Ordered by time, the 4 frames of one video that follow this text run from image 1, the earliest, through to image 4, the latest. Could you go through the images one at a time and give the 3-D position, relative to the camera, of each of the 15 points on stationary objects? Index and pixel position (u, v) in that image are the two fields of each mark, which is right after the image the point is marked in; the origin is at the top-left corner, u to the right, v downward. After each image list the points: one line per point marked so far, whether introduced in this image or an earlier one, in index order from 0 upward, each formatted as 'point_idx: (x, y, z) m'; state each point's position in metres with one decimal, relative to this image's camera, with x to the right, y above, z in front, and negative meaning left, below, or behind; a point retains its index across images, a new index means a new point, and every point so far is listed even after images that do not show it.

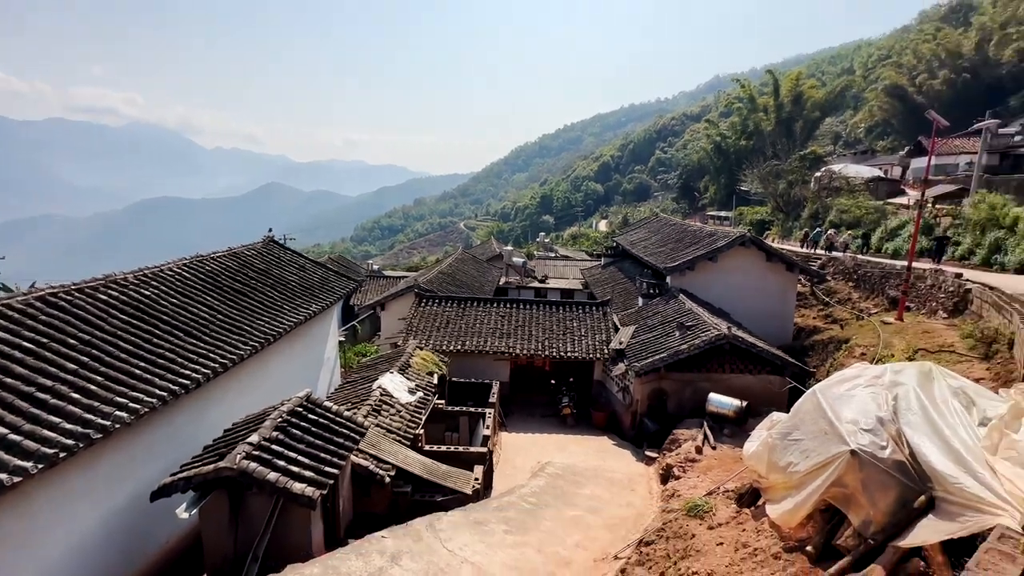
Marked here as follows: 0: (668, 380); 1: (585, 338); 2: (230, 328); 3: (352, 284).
0: (+4.1, -2.4, +12.4) m
1: (+2.4, -1.6, +15.1) m
2: (-5.6, -0.8, +9.3) m
3: (-4.8, +0.1, +14.3) m
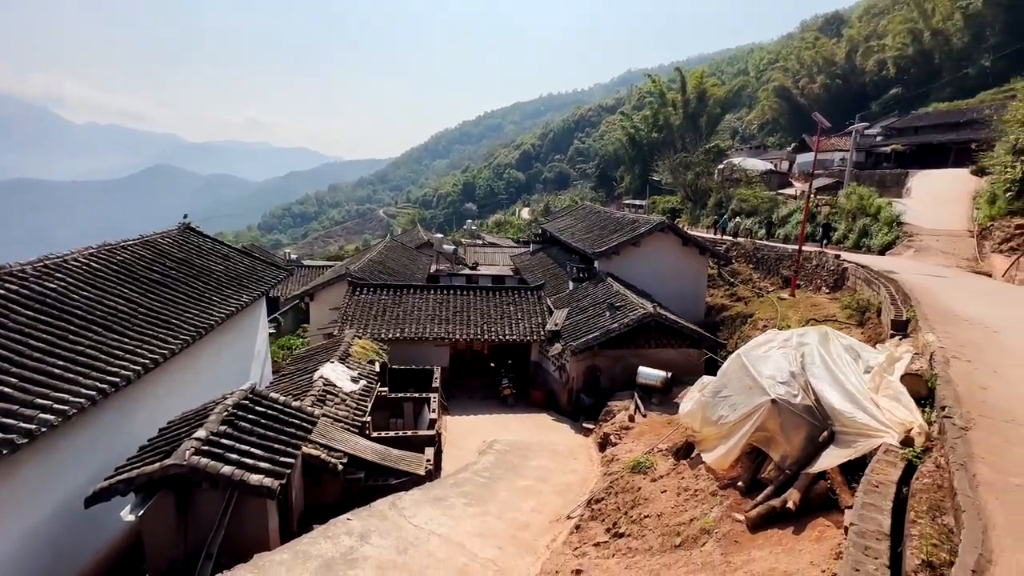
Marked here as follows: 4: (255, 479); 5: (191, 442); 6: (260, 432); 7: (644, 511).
0: (+2.5, -1.9, +13.3) m
1: (+0.3, -1.1, +15.7) m
2: (-6.6, -0.6, +8.7) m
3: (-6.7, +0.4, +13.7) m
4: (-3.4, -2.5, +6.2) m
5: (-4.3, -2.1, +6.3) m
6: (-3.8, -2.2, +7.1) m
7: (+1.6, -2.7, +5.6) m
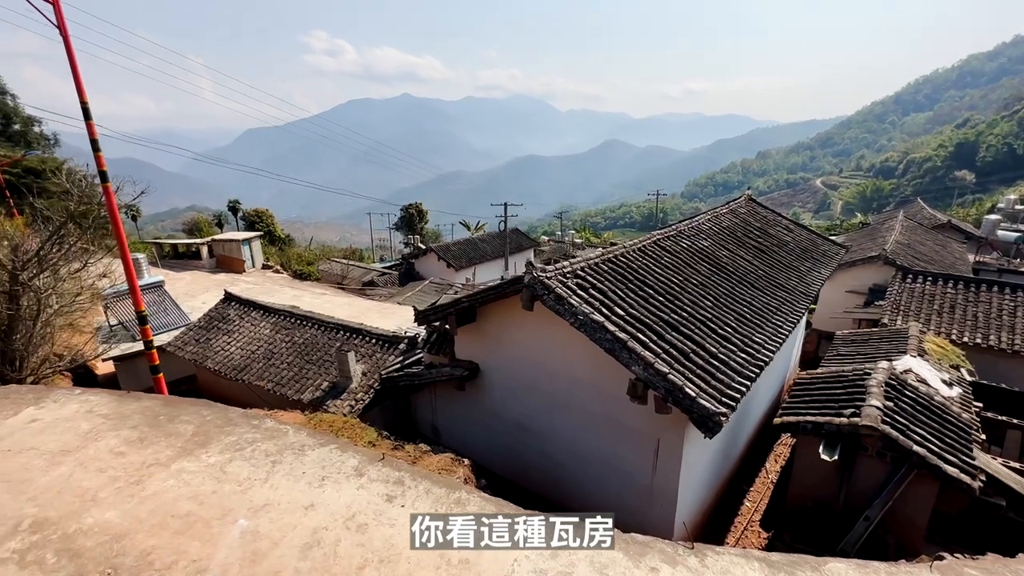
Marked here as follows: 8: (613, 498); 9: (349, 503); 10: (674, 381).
0: (+14.8, -2.8, +6.6) m
1: (+15.2, -1.6, +9.8) m
2: (+5.4, +0.1, +9.7) m
3: (+9.1, +1.1, +13.1) m
4: (+5.6, -2.3, +6.0) m
5: (+5.1, -1.7, +6.7) m
6: (+6.0, -1.9, +6.9) m
7: (+8.5, -3.3, +2.1) m
8: (+1.5, -3.2, +7.1) m
9: (-1.3, -1.8, +3.9) m
10: (+1.9, -1.1, +5.6) m
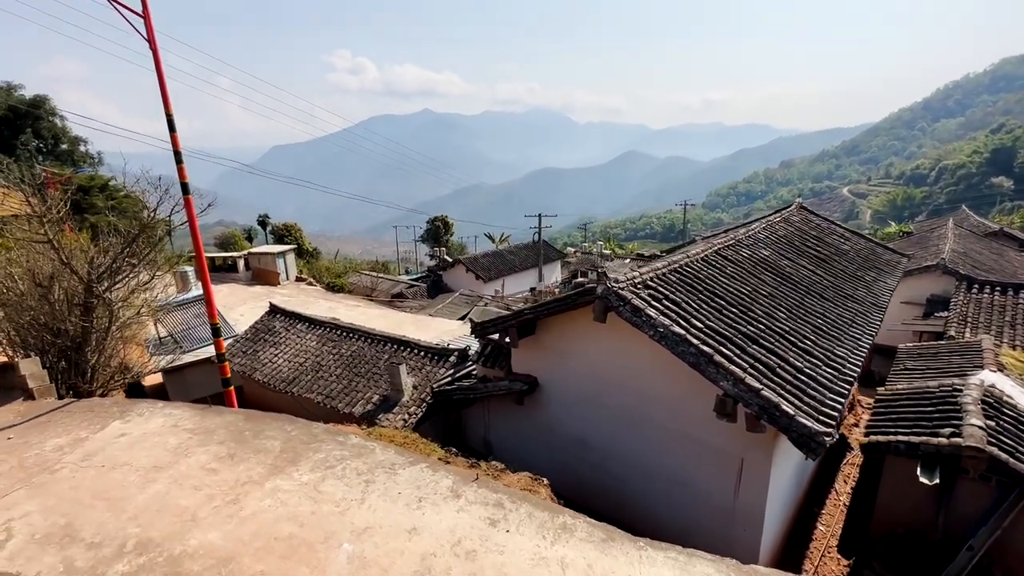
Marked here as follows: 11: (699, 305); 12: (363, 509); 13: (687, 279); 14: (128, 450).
0: (+15.8, -2.9, +5.7) m
1: (+16.3, -1.8, +8.9) m
2: (+6.5, -0.1, +9.3) m
3: (+10.4, +0.8, +12.6) m
4: (+6.5, -2.4, +5.5) m
5: (+6.1, -1.9, +6.2) m
6: (+7.0, -2.1, +6.3) m
7: (+9.3, -3.3, +1.4) m
8: (+2.5, -3.3, +6.8) m
9: (-0.5, -1.8, +3.6) m
10: (+2.8, -1.2, +5.2) m
11: (+2.8, -0.3, +6.9) m
12: (-1.2, -1.7, +3.7) m
13: (+2.8, +0.1, +7.6) m
14: (-3.5, -1.5, +4.3) m
